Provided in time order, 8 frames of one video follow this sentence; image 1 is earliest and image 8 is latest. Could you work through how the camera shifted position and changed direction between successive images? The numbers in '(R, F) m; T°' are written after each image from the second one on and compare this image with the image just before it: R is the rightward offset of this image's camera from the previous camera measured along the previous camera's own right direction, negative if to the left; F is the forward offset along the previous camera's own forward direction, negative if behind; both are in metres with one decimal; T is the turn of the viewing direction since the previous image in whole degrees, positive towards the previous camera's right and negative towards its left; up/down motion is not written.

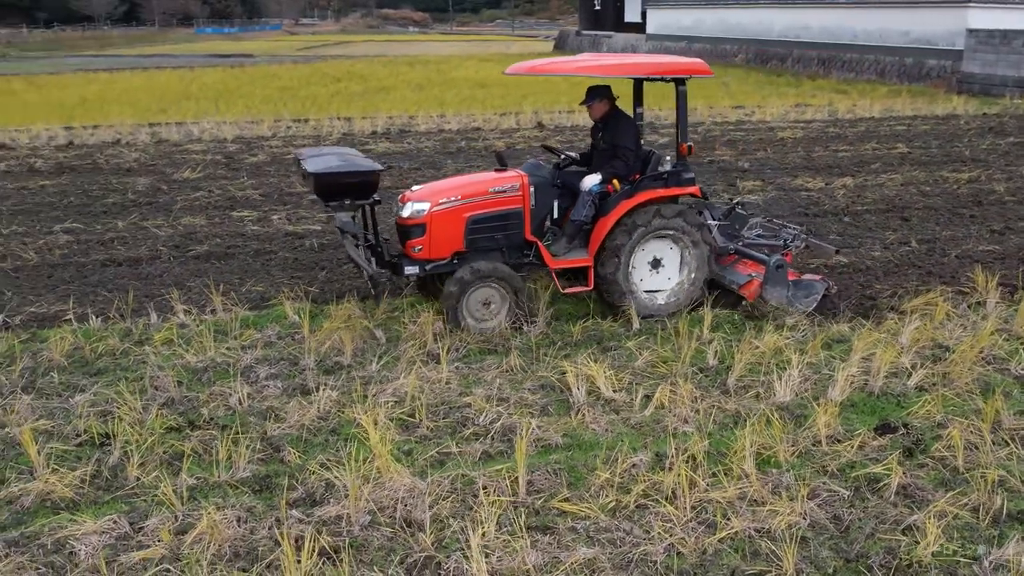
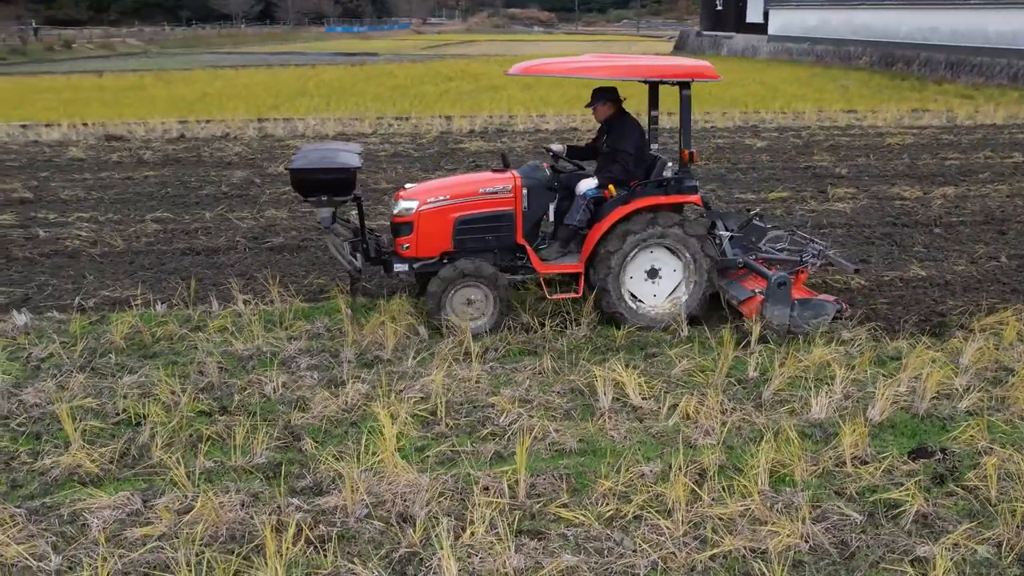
(+0.4, 0.0) m; -7°
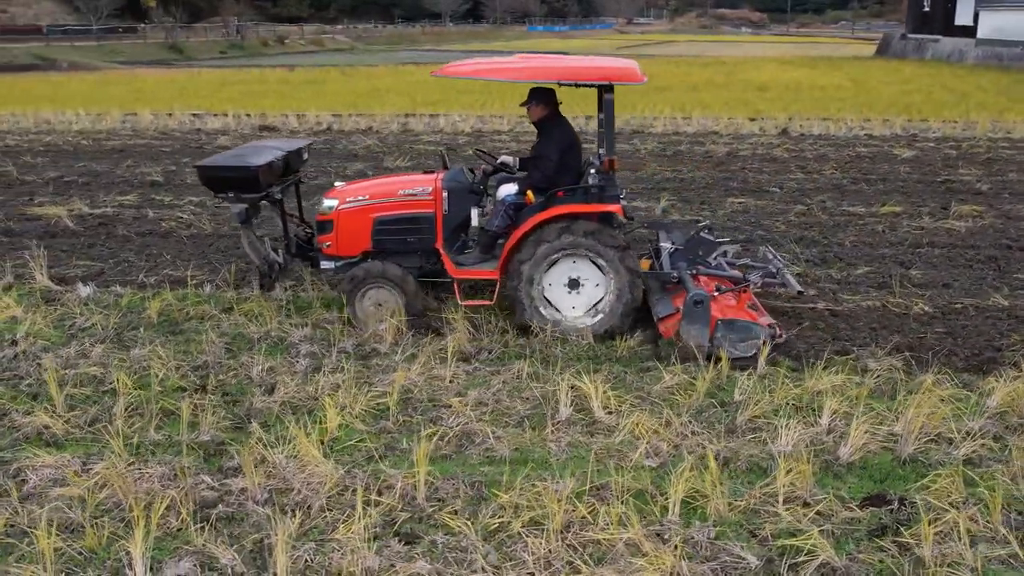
(+1.0, +0.2) m; -12°
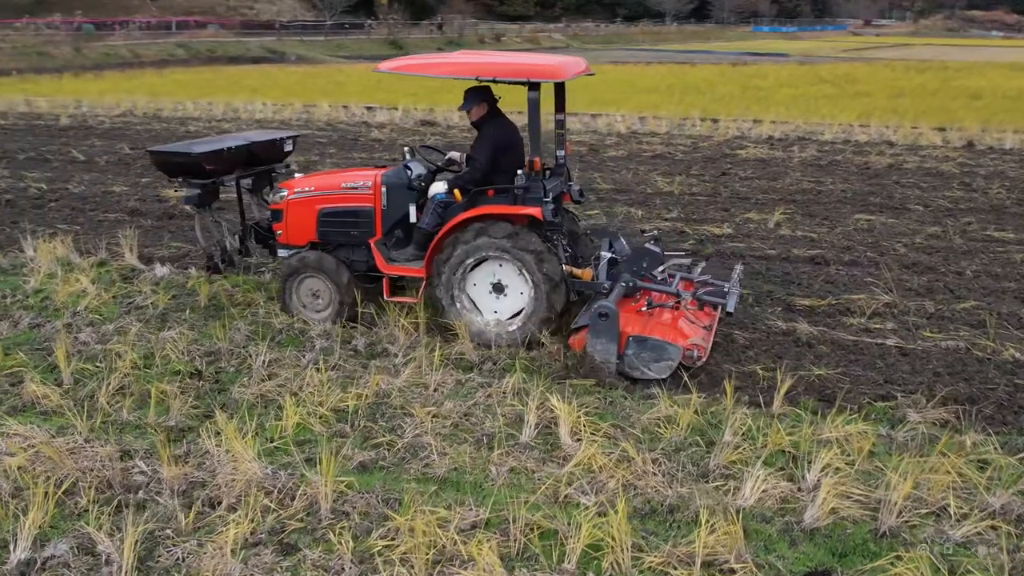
(+1.0, +0.4) m; -13°
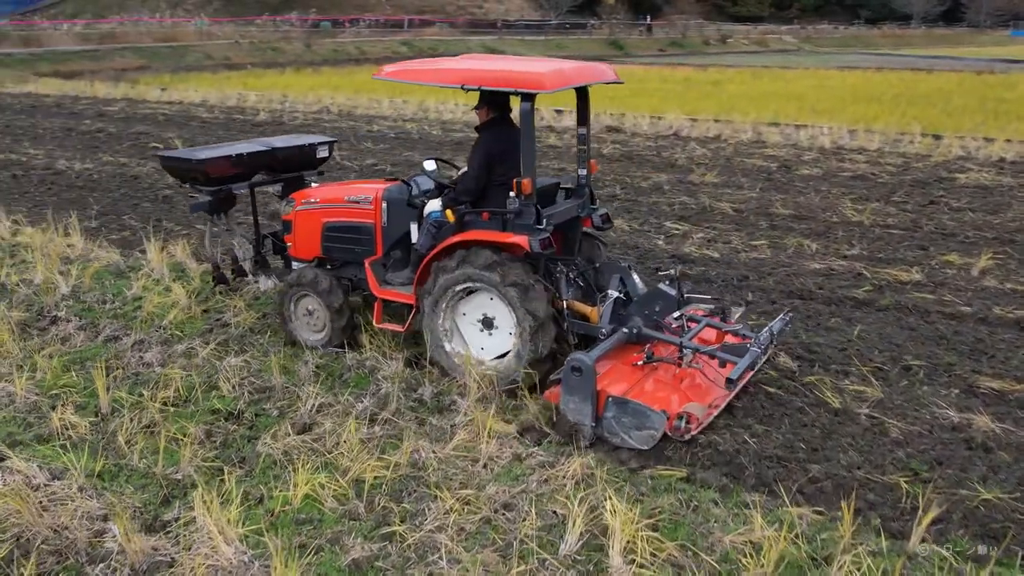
(+0.5, +0.8) m; -13°
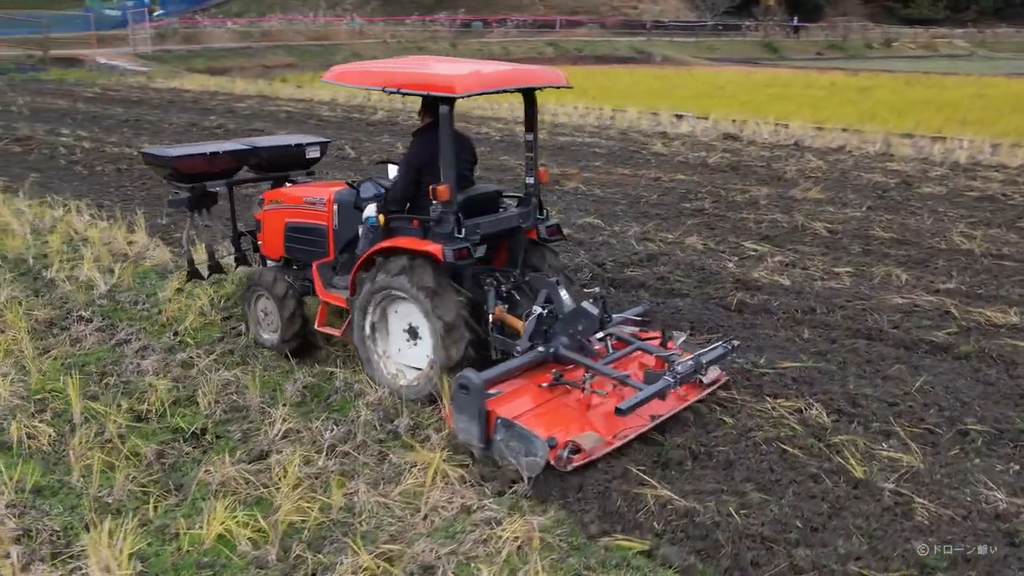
(+0.6, +0.5) m; -9°
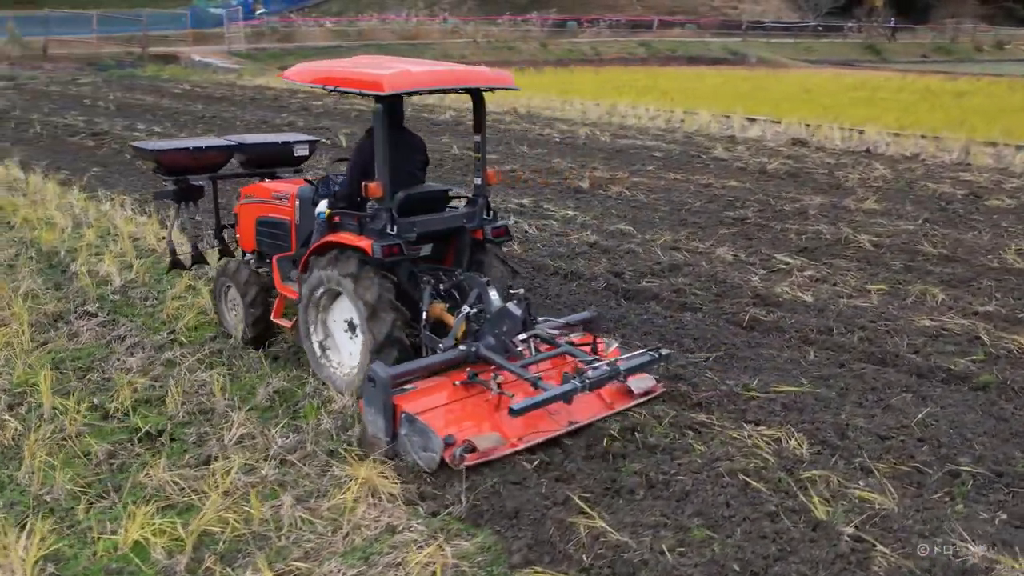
(+0.5, +0.2) m; -6°
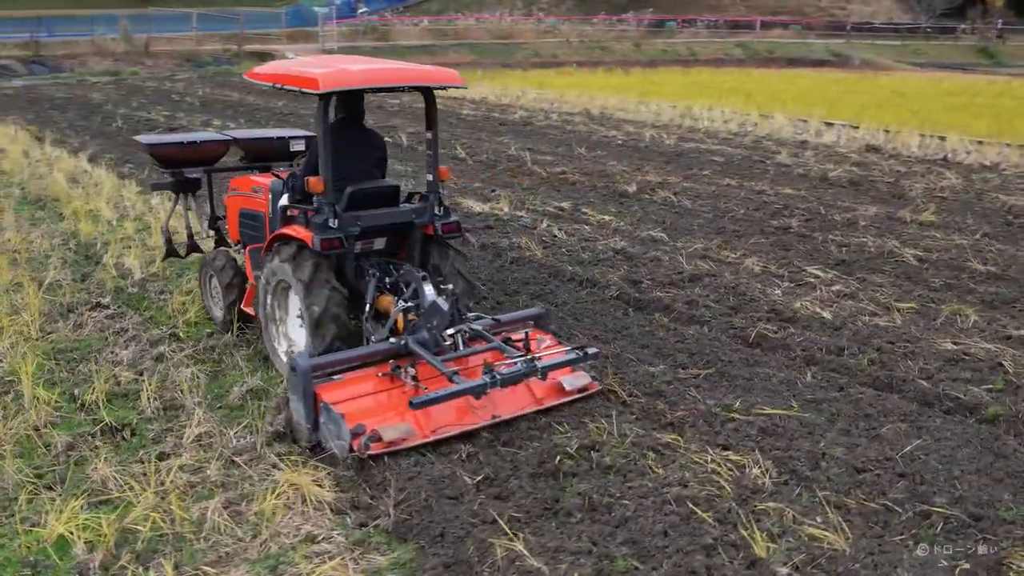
(+0.5, +0.1) m; -6°
